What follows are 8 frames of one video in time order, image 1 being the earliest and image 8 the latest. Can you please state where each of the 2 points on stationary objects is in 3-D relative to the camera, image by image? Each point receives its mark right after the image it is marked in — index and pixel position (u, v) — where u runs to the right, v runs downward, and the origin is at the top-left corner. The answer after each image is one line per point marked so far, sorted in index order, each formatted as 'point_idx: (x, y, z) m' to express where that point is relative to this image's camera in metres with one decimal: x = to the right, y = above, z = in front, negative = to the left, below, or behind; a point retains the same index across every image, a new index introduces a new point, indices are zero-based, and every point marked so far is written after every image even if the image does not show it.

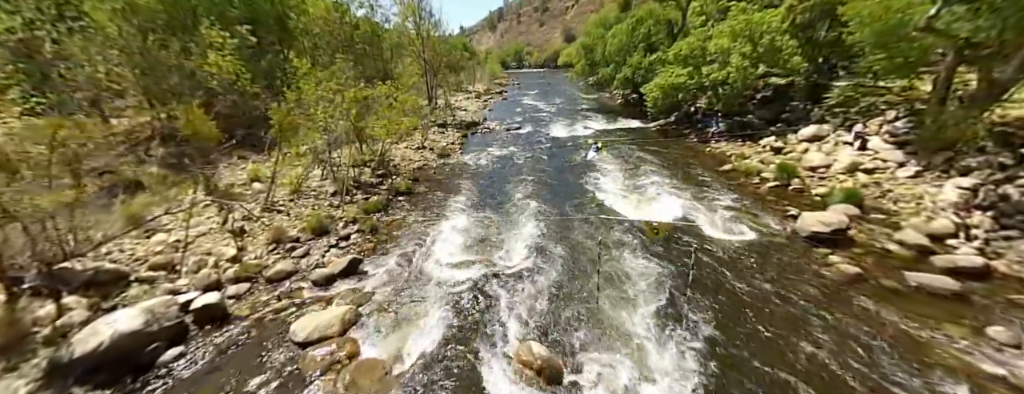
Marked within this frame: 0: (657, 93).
0: (+9.1, +6.8, +19.1) m
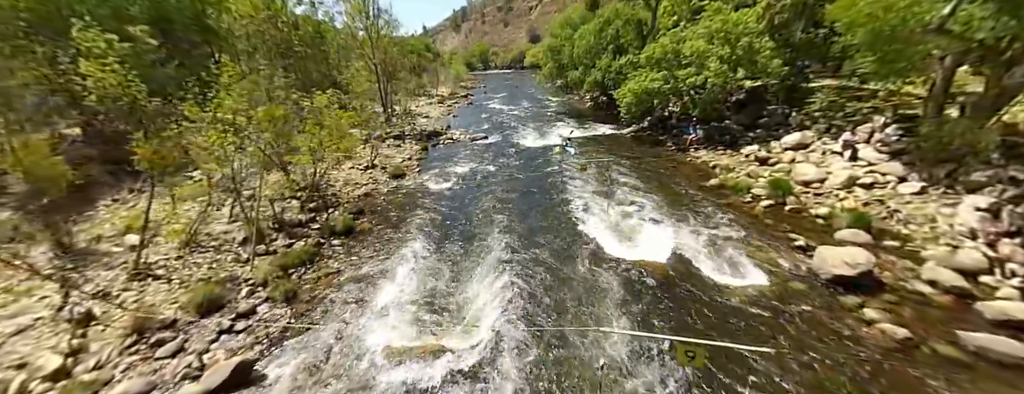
0: (+6.9, +6.0, +17.7) m
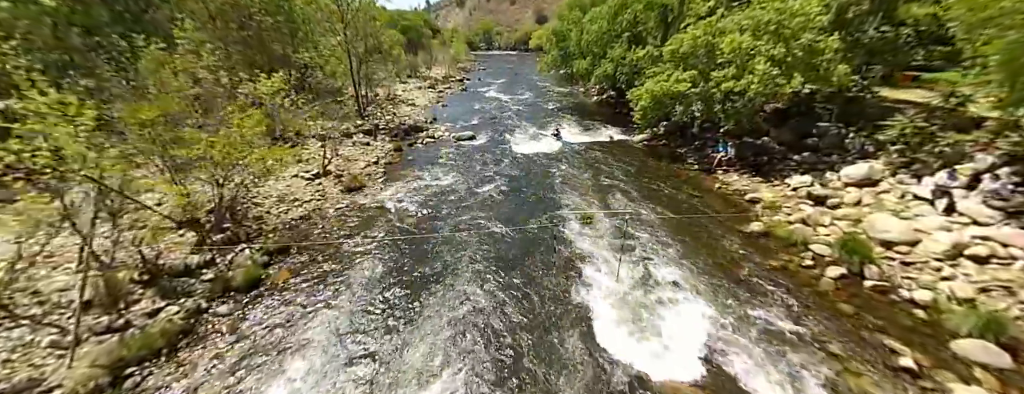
0: (+6.5, +4.7, +14.5) m
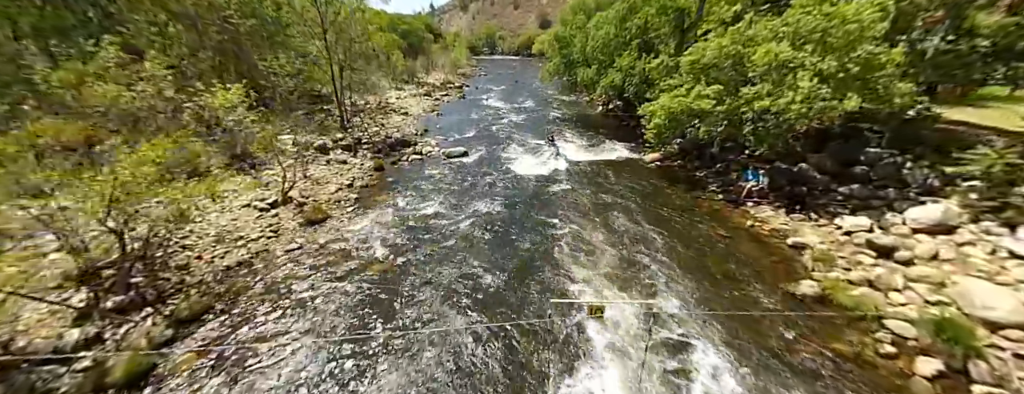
0: (+6.2, +3.4, +12.6) m
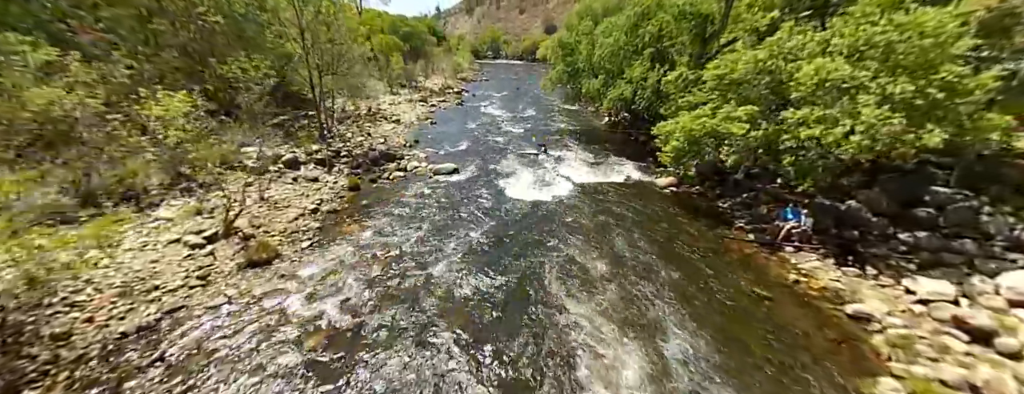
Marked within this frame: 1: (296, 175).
0: (+6.0, +2.1, +10.7) m
1: (-9.0, +0.9, +12.5) m
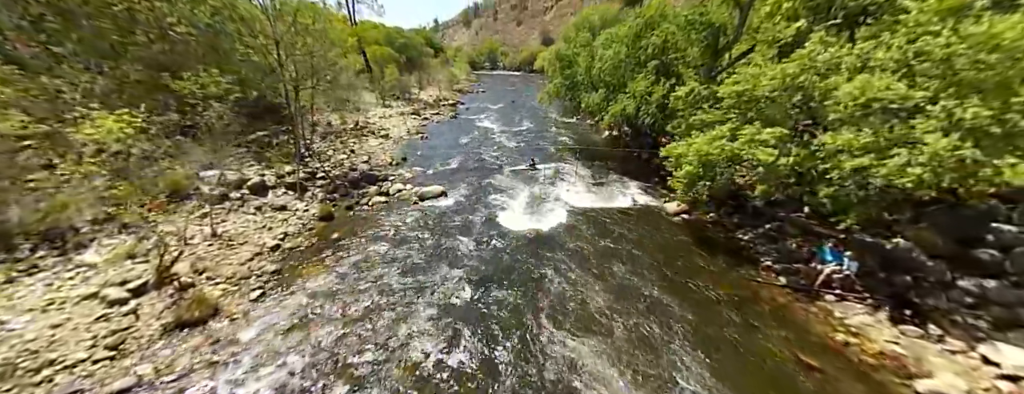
0: (+5.7, +1.1, +9.5) m
1: (-9.3, -0.2, +11.1) m
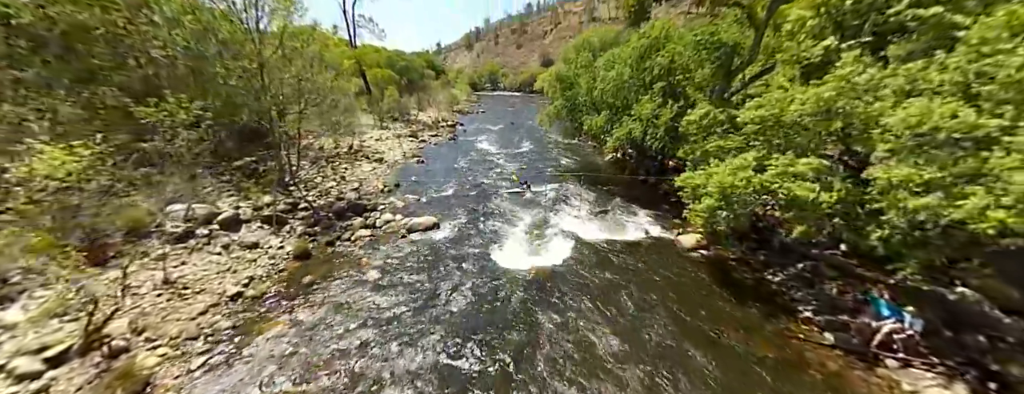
0: (+5.6, 0.0, +8.4) m
1: (-9.4, -1.4, +10.0) m
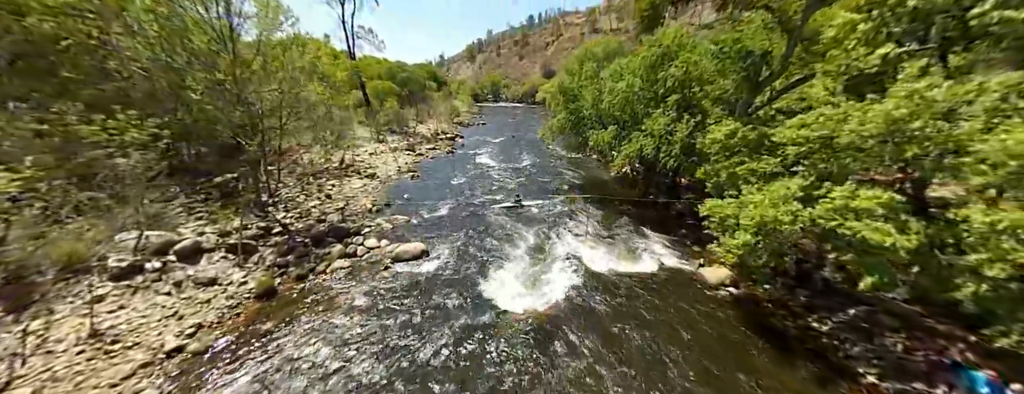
0: (+5.5, -0.8, +7.0) m
1: (-9.4, -2.3, +8.8) m
